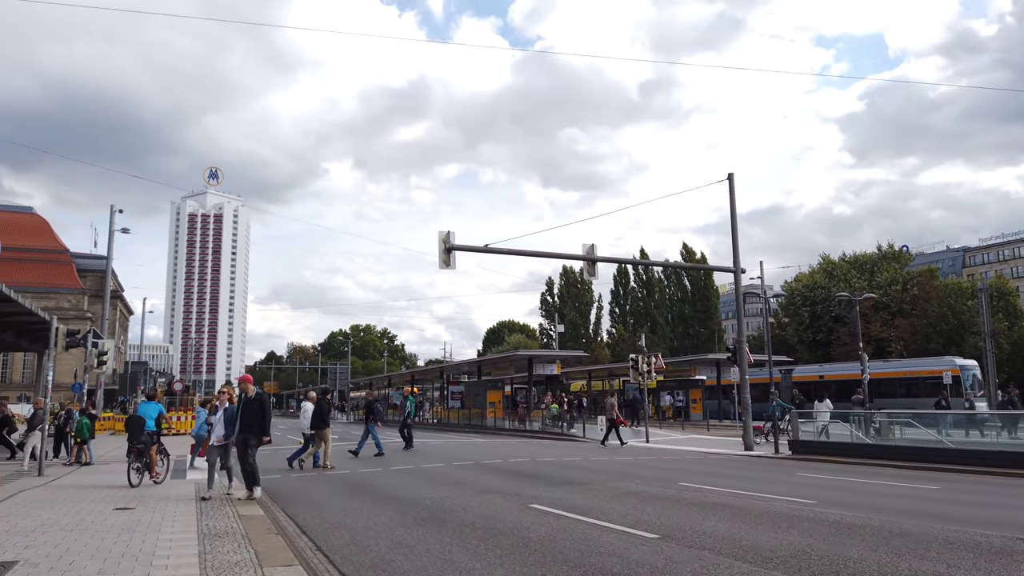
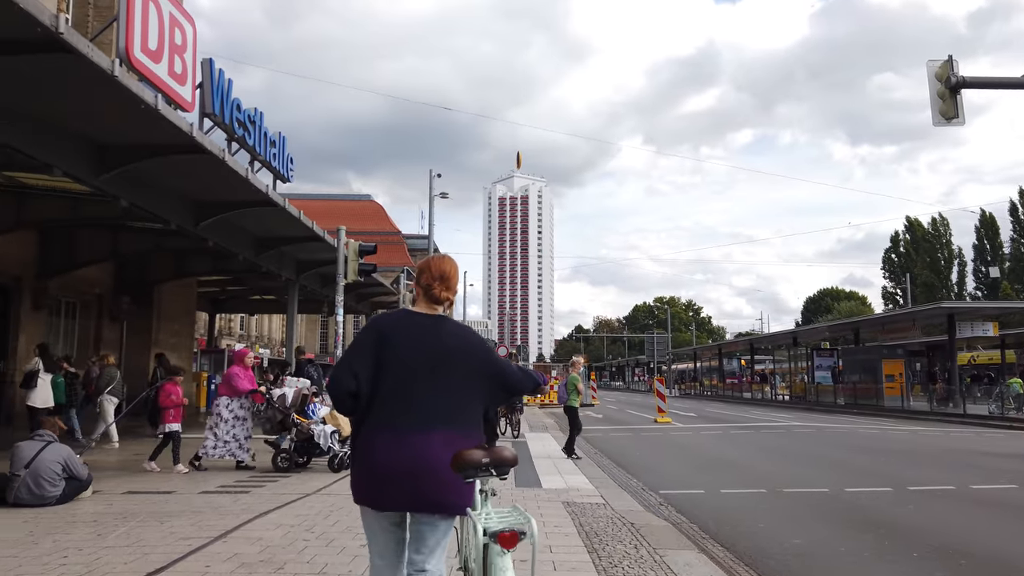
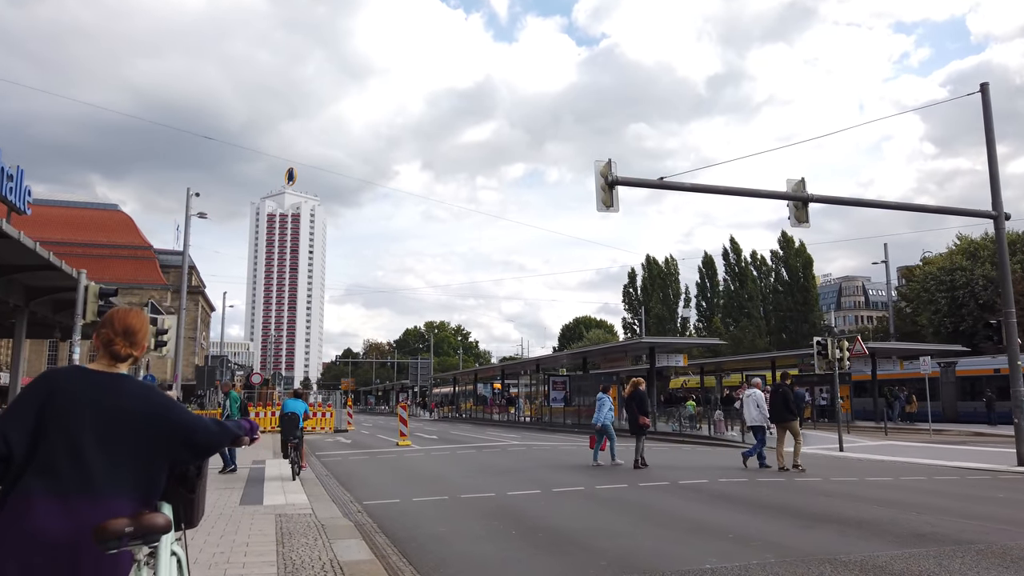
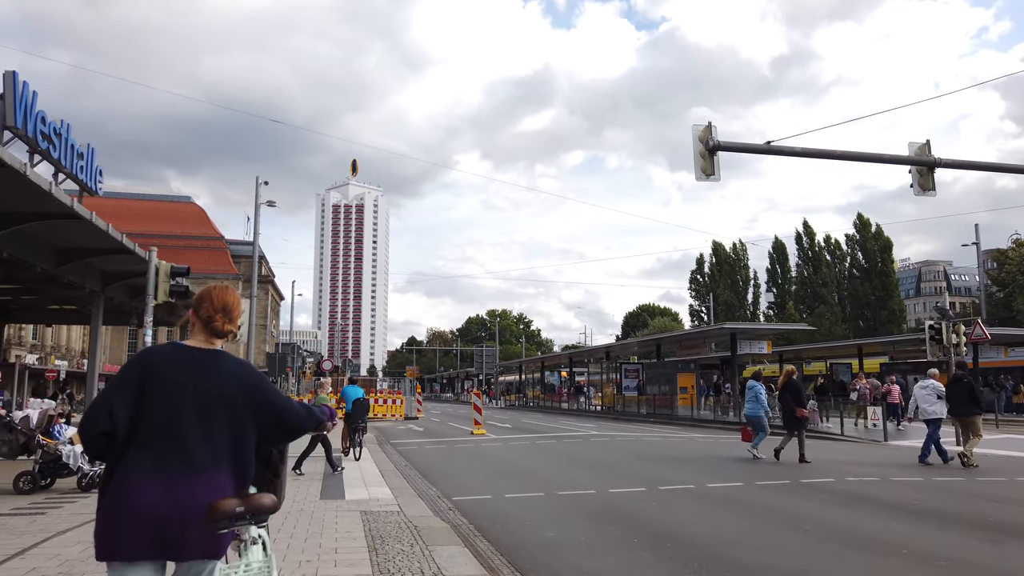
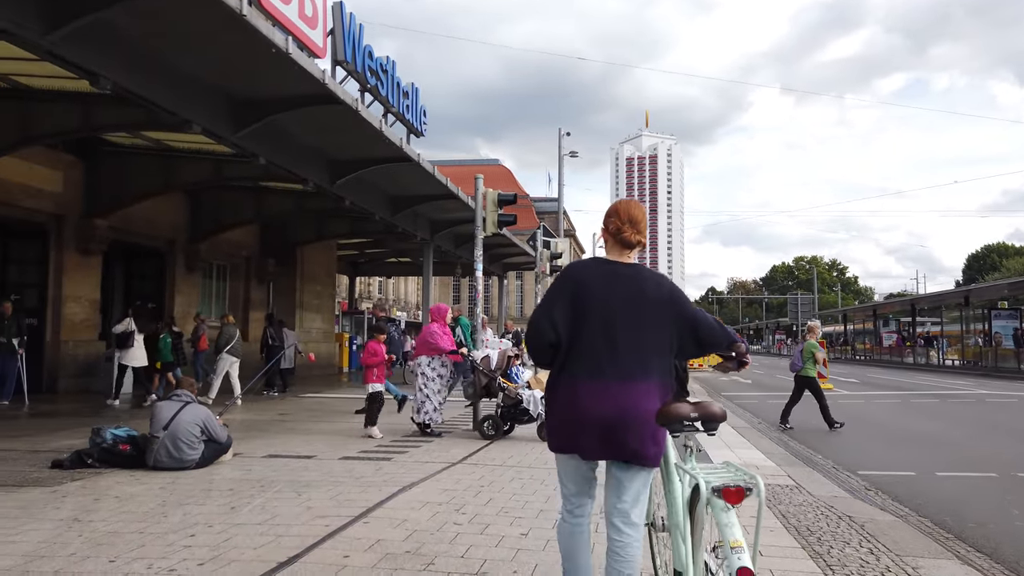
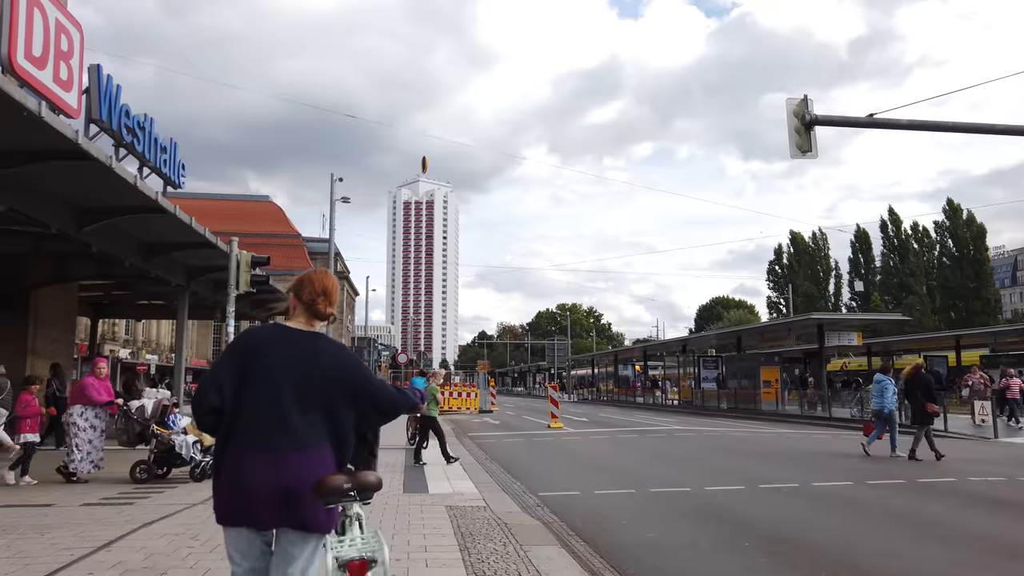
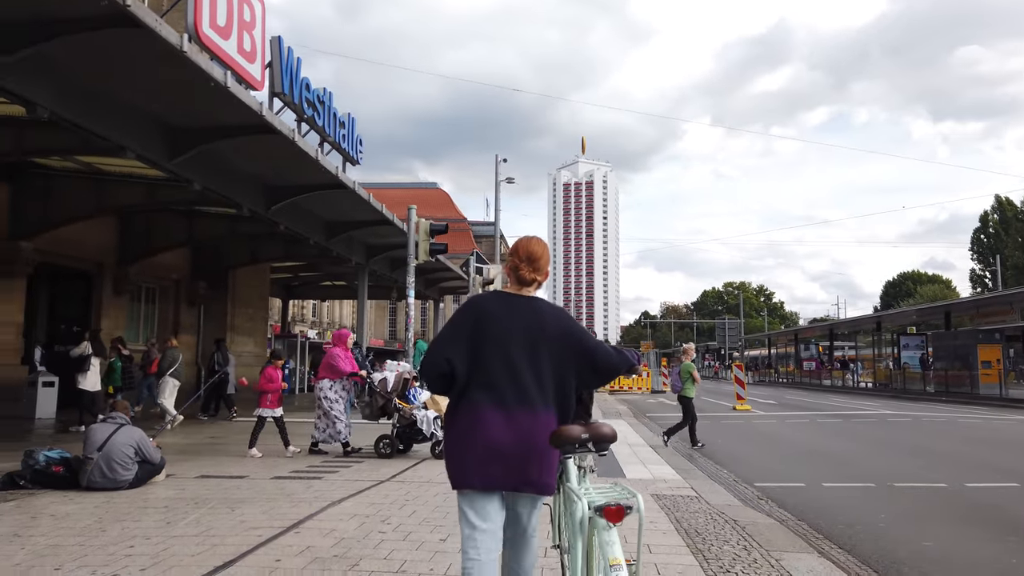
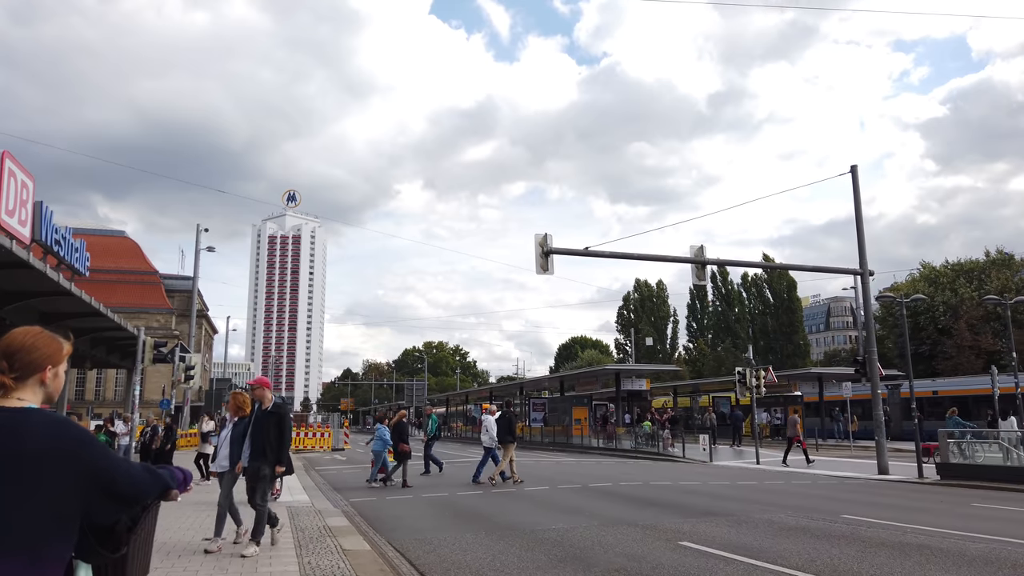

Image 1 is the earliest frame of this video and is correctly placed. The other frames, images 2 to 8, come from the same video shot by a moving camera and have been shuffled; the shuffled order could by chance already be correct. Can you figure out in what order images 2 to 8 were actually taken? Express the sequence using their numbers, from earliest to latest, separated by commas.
8, 3, 4, 6, 2, 7, 5
